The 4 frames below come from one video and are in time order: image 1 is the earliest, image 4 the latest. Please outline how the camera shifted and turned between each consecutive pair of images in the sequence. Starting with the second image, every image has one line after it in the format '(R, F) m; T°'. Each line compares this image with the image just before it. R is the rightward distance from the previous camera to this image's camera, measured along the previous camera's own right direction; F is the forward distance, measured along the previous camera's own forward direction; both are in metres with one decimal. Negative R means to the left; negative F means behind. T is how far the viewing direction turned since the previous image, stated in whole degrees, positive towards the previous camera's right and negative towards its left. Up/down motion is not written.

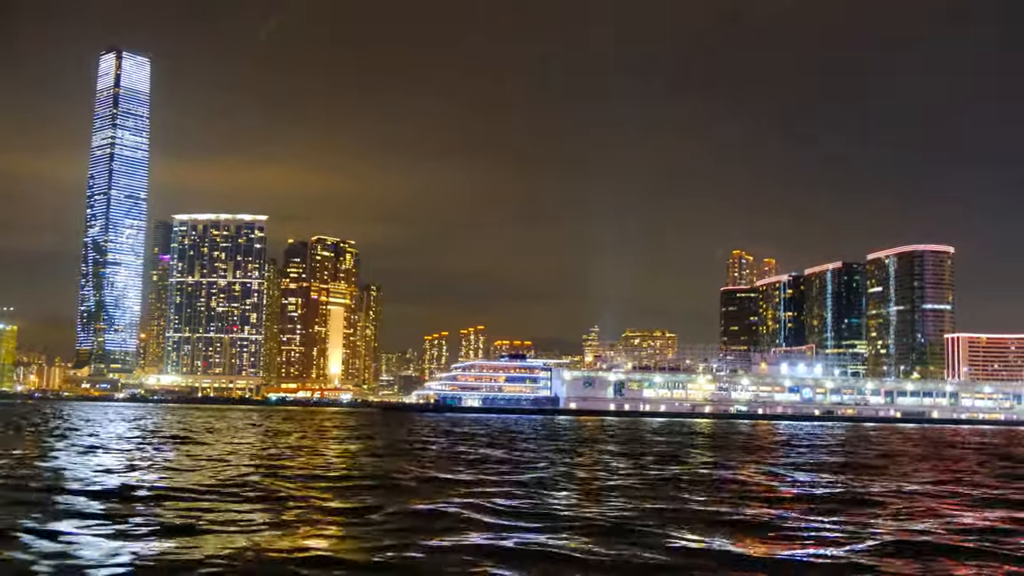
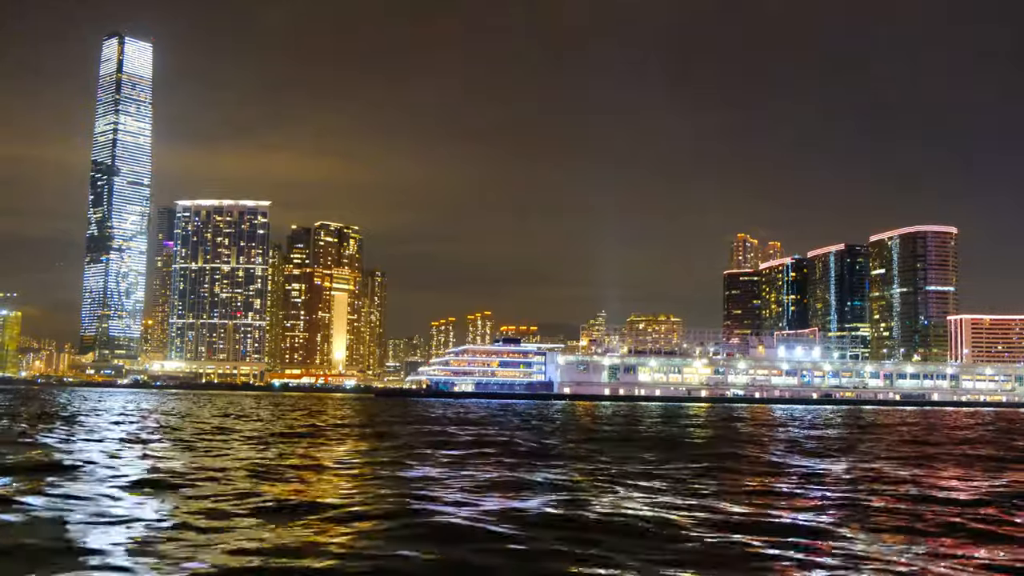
(+1.6, -0.4) m; 0°
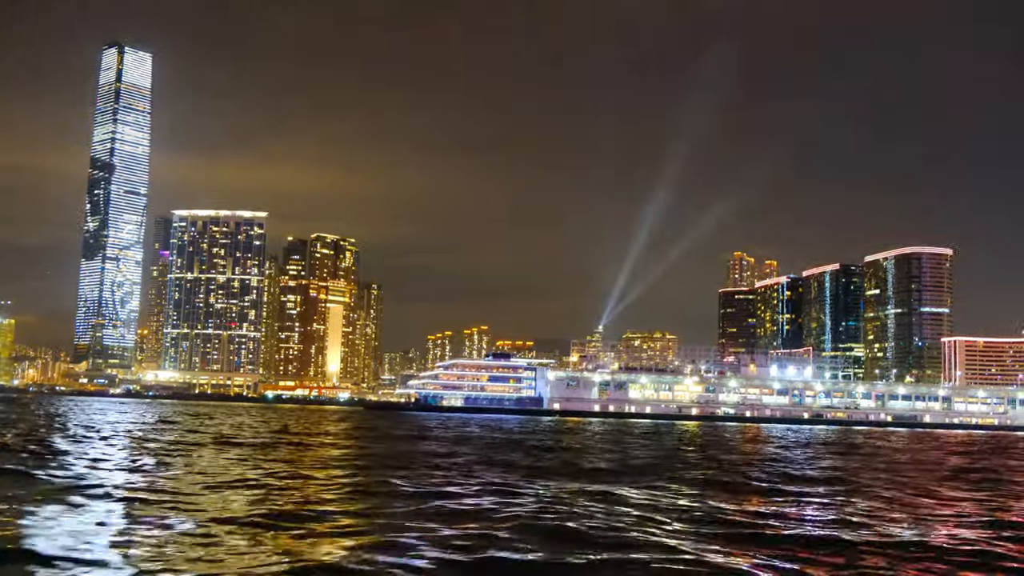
(+0.9, +0.1) m; 0°
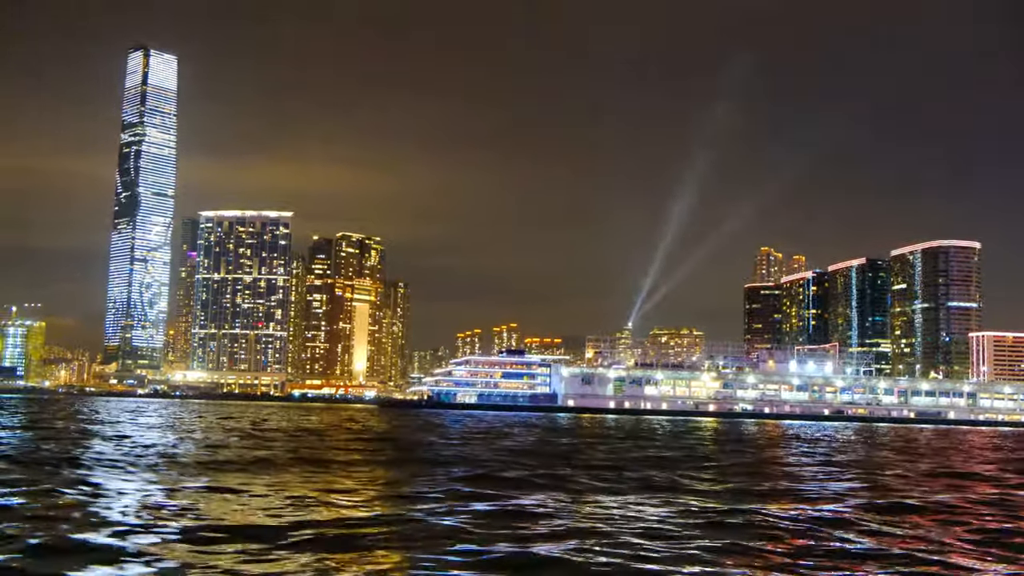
(+2.0, -0.9) m; -2°
